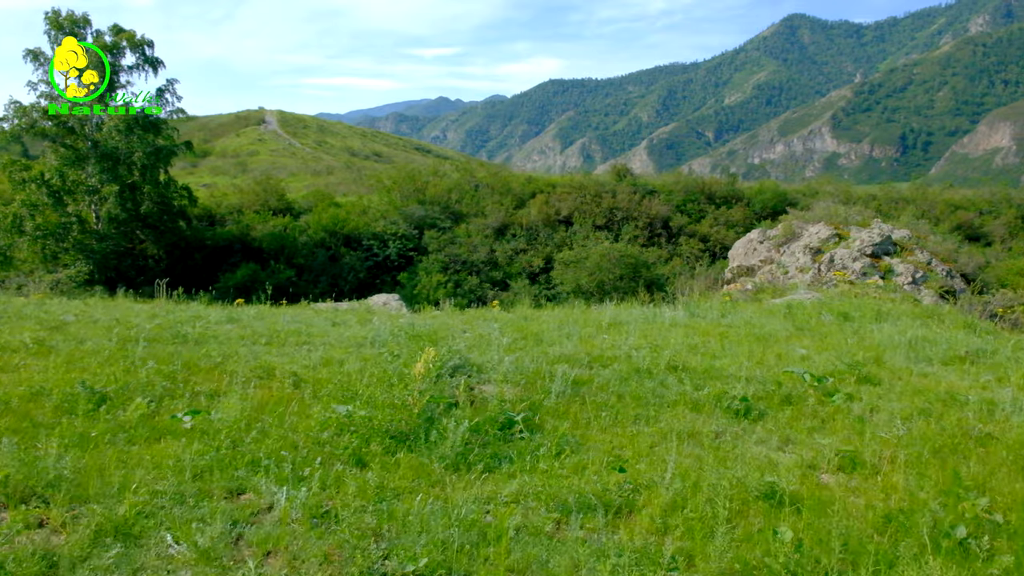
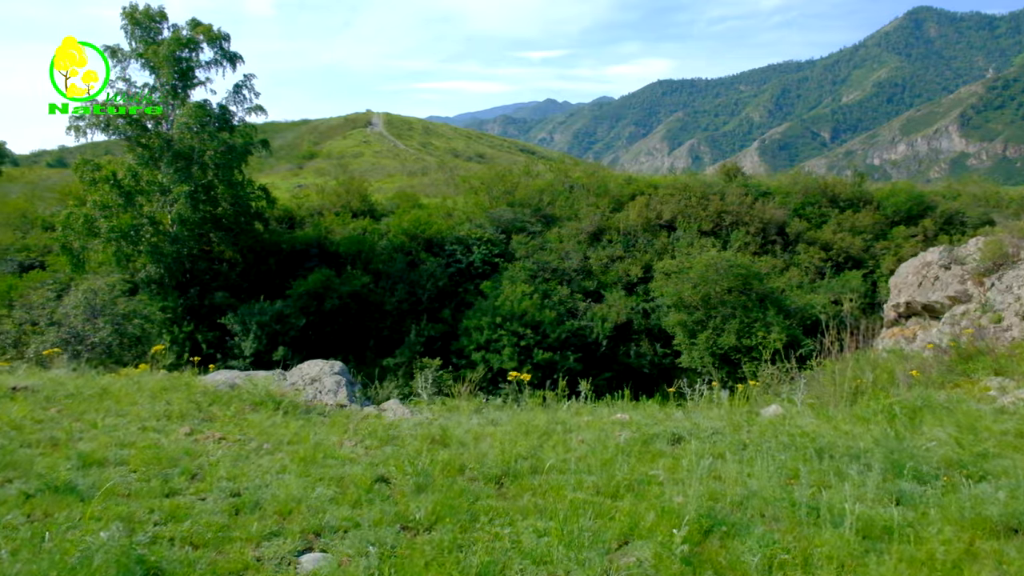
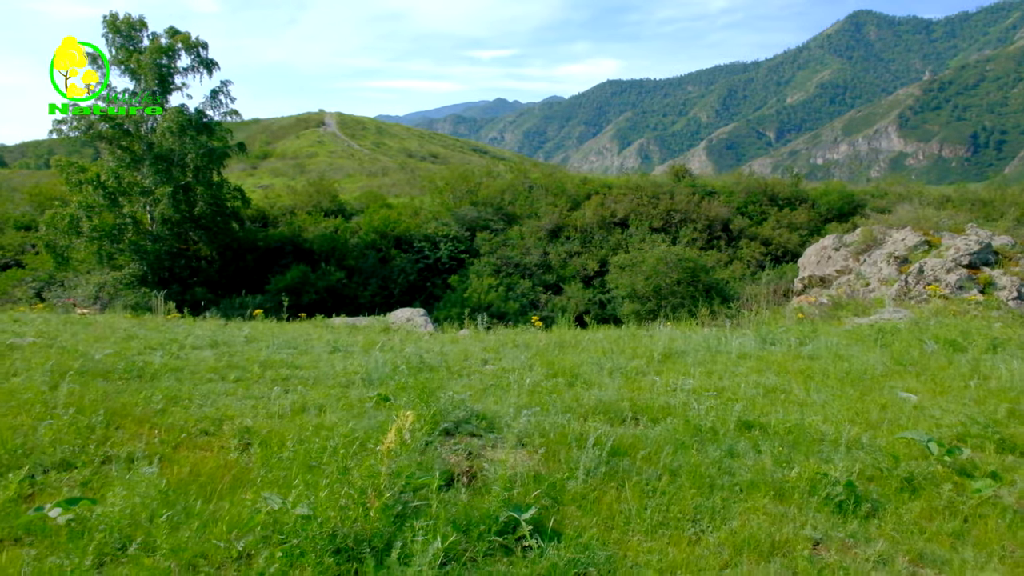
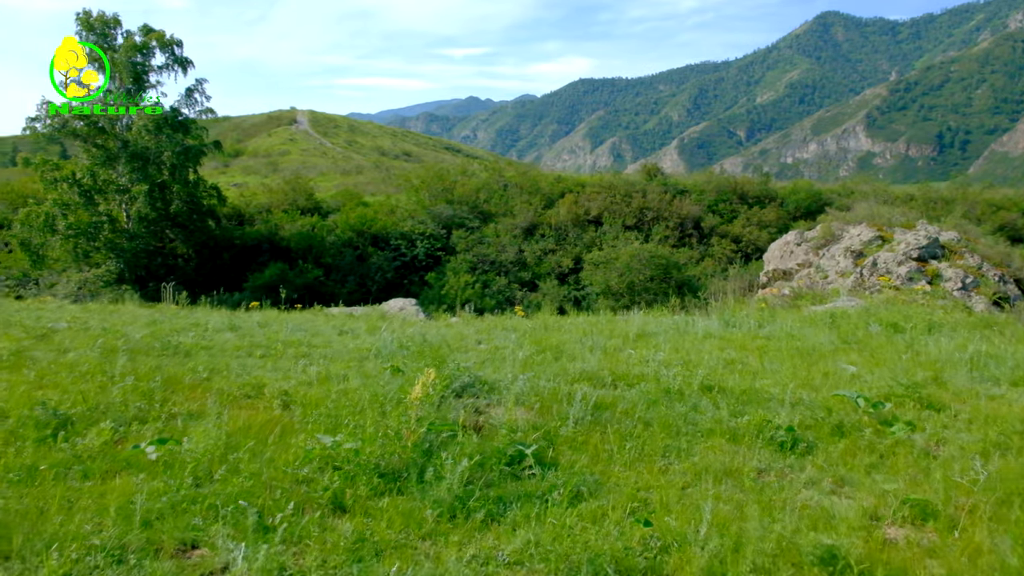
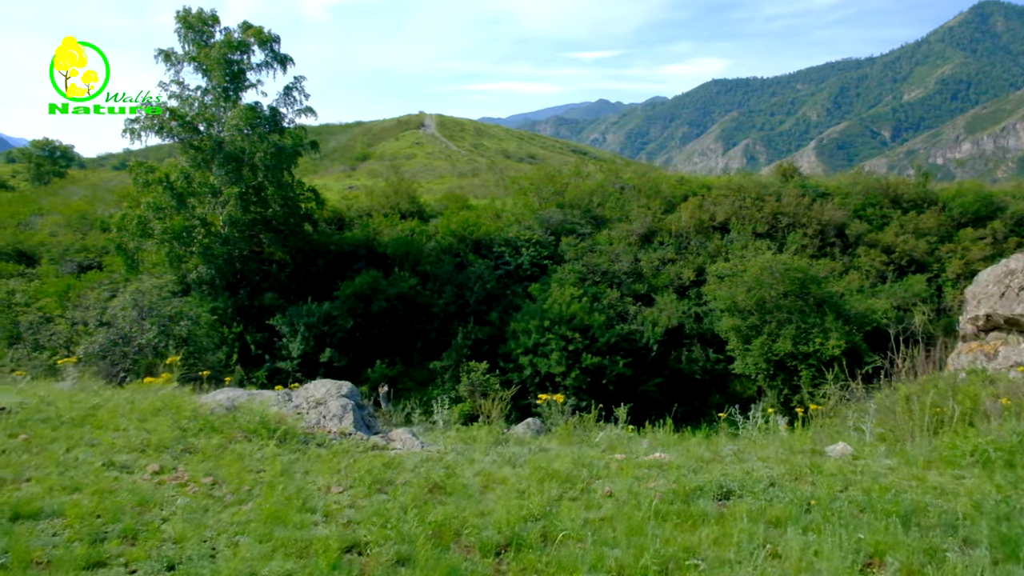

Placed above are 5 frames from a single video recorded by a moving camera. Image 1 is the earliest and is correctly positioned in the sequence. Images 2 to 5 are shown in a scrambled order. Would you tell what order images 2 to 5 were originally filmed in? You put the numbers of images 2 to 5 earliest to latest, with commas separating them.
4, 3, 2, 5
